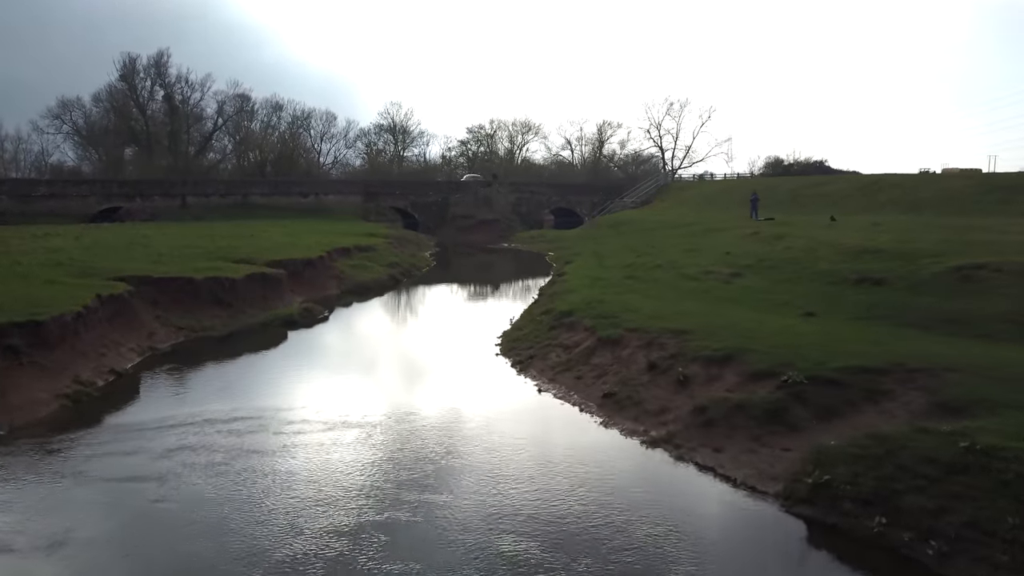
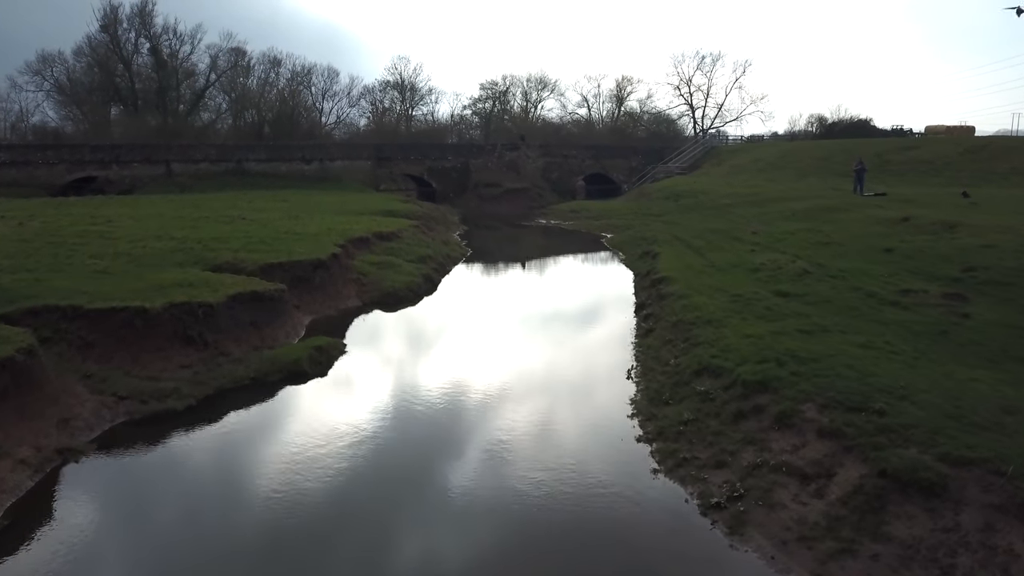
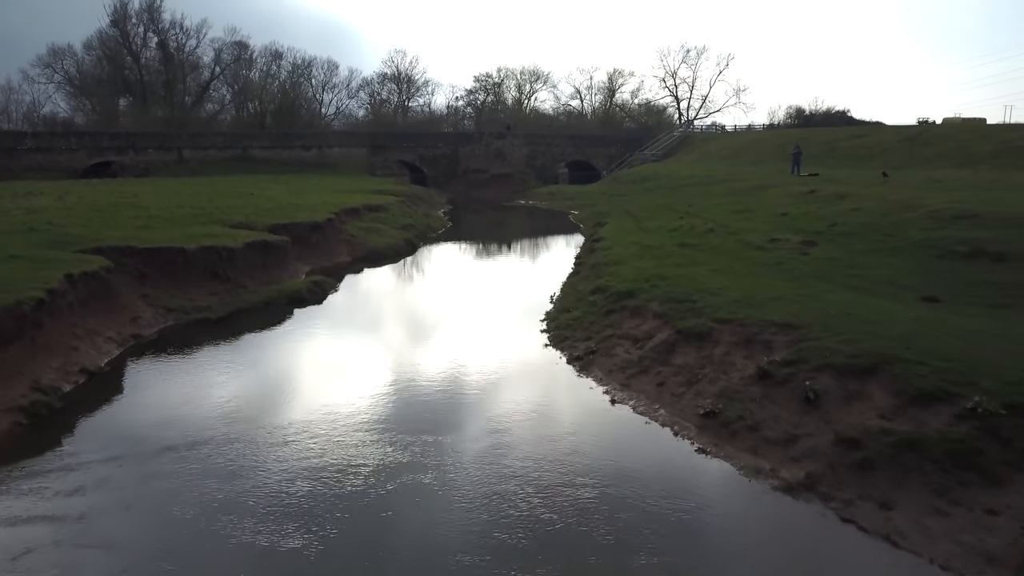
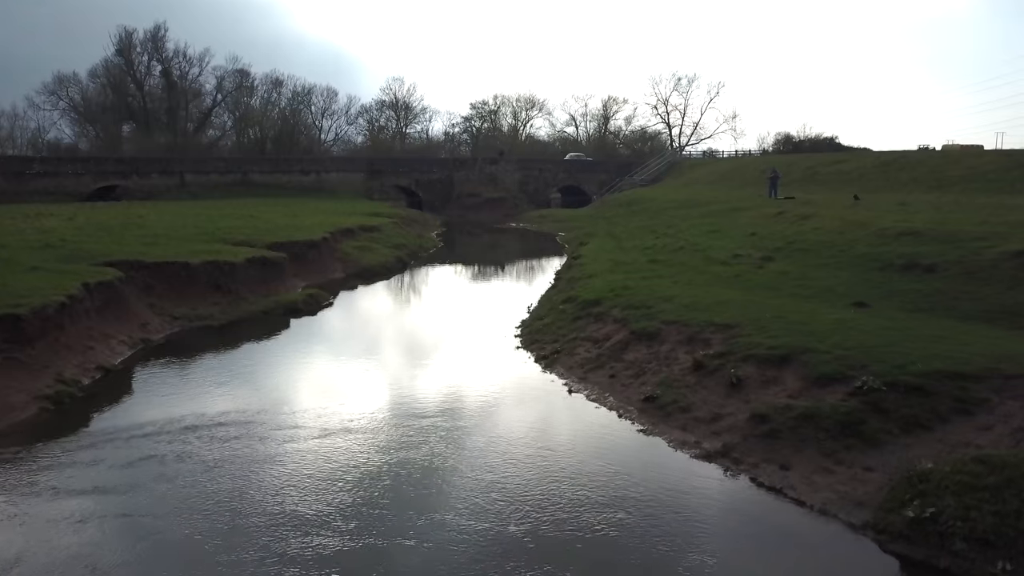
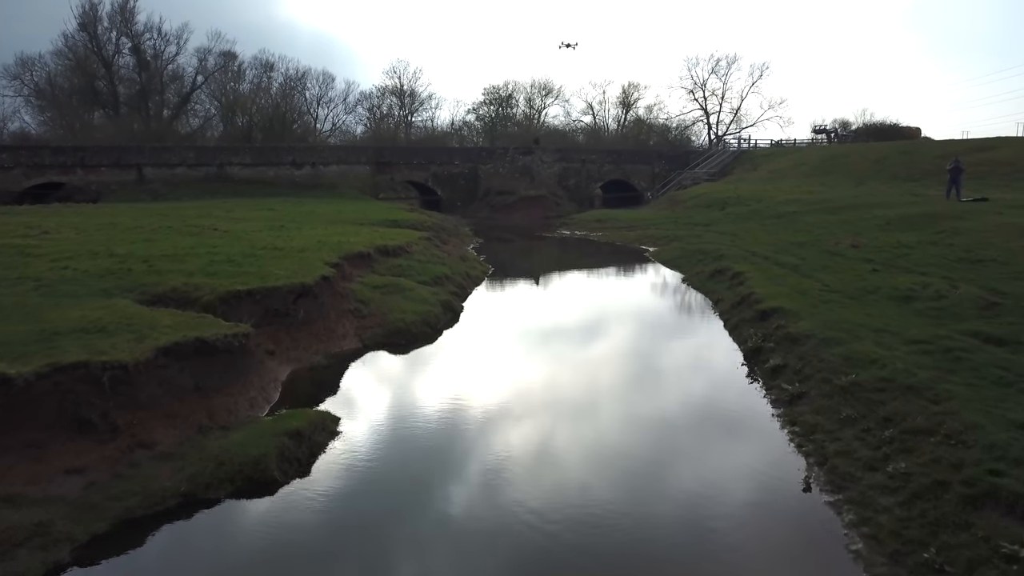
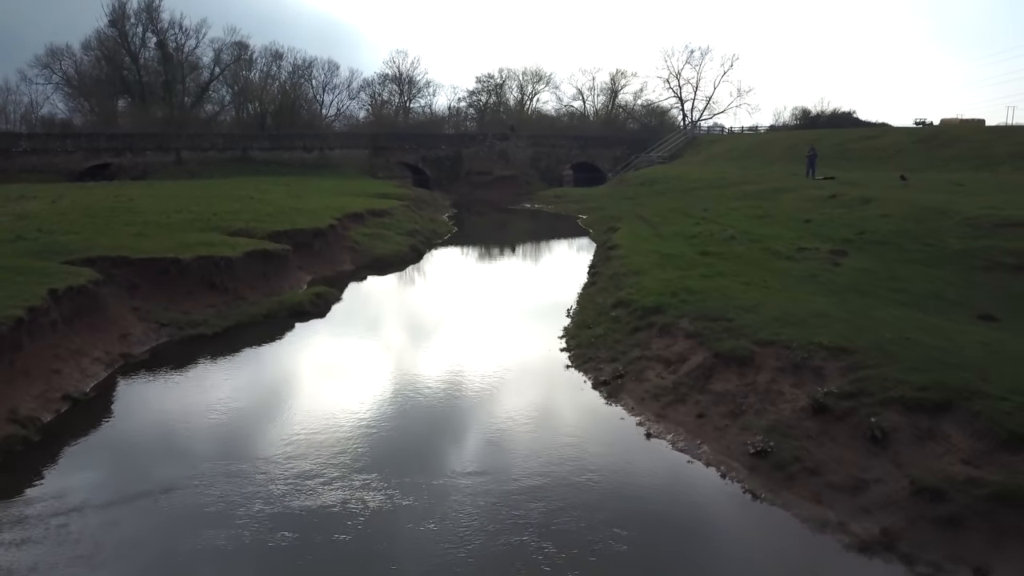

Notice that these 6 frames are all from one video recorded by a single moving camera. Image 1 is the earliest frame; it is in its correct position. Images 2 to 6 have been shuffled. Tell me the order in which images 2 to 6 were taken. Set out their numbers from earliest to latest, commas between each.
4, 3, 6, 2, 5
